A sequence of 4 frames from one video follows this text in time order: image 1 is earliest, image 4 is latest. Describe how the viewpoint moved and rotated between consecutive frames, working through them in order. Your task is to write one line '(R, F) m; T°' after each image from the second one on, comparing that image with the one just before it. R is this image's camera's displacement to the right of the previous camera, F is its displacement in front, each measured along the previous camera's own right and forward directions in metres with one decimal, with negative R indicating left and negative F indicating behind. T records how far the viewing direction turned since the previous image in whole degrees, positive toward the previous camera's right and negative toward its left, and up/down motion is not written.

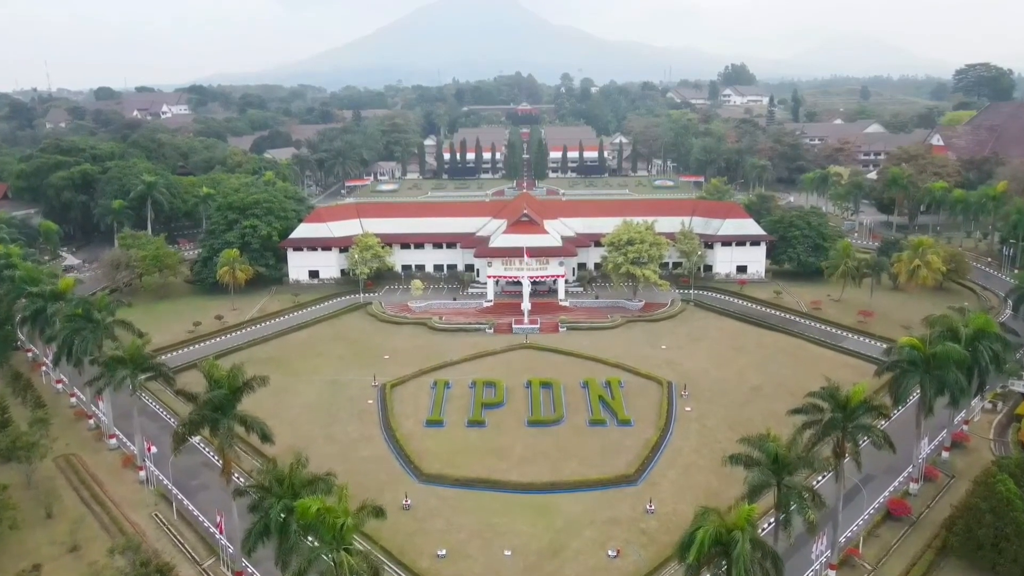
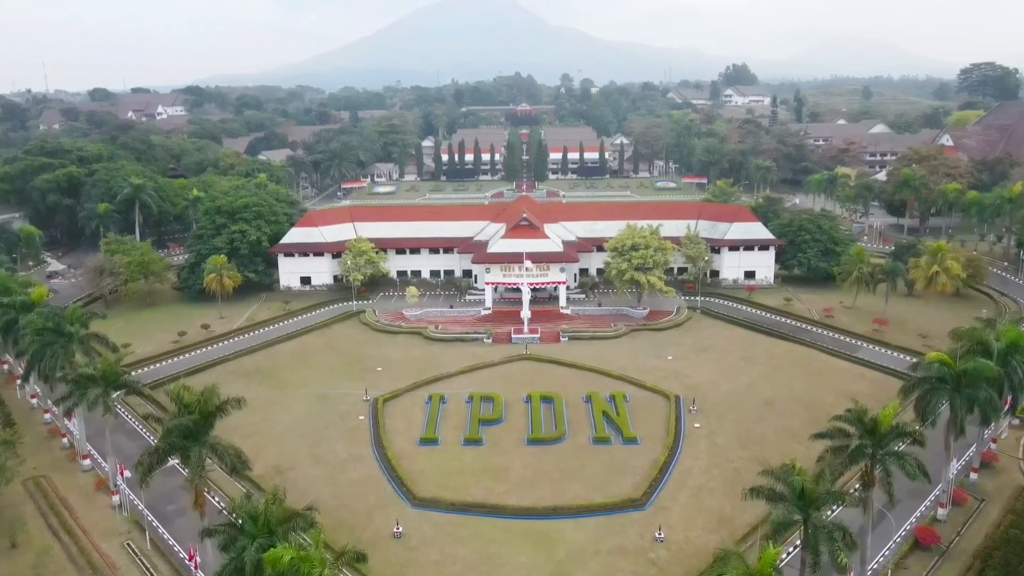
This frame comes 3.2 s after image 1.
(0.0, +1.7) m; 0°
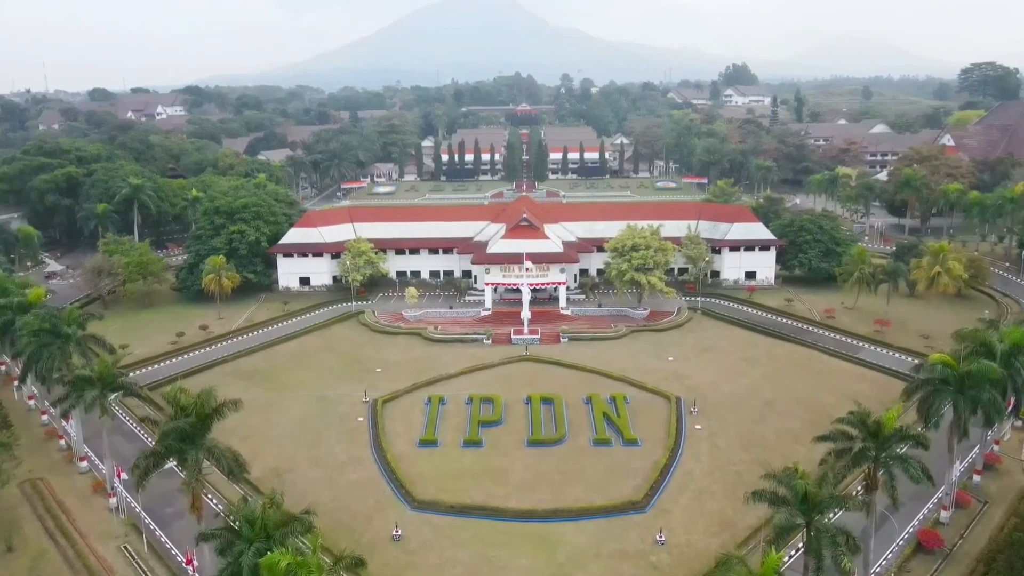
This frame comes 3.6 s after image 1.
(0.0, +0.2) m; 0°
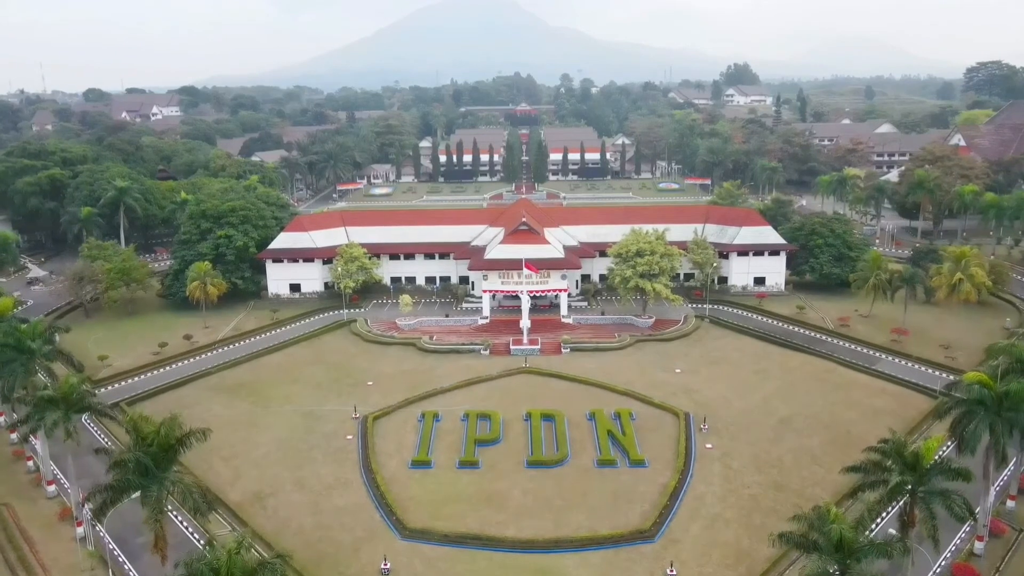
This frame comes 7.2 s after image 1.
(+0.1, +1.8) m; 0°
